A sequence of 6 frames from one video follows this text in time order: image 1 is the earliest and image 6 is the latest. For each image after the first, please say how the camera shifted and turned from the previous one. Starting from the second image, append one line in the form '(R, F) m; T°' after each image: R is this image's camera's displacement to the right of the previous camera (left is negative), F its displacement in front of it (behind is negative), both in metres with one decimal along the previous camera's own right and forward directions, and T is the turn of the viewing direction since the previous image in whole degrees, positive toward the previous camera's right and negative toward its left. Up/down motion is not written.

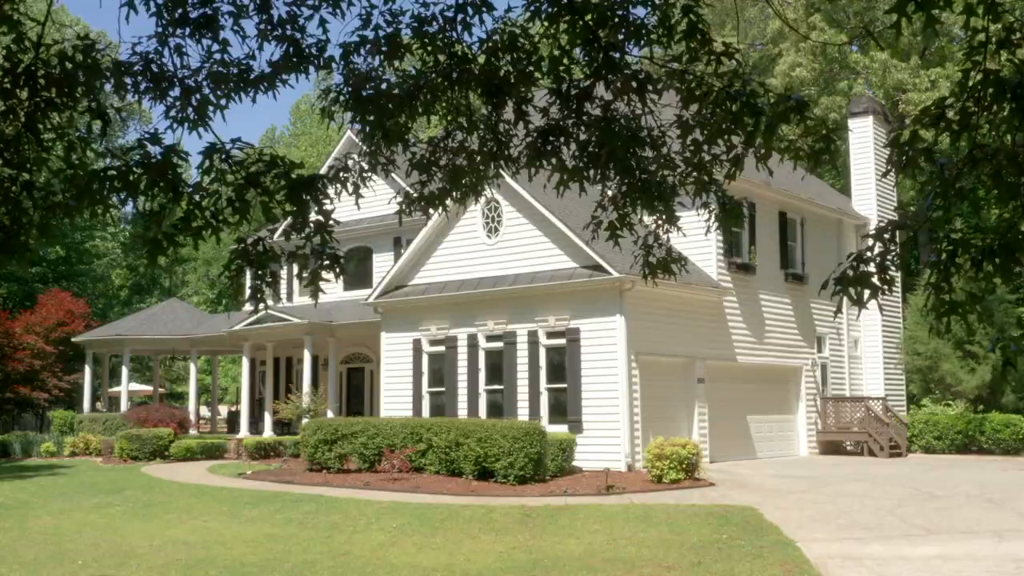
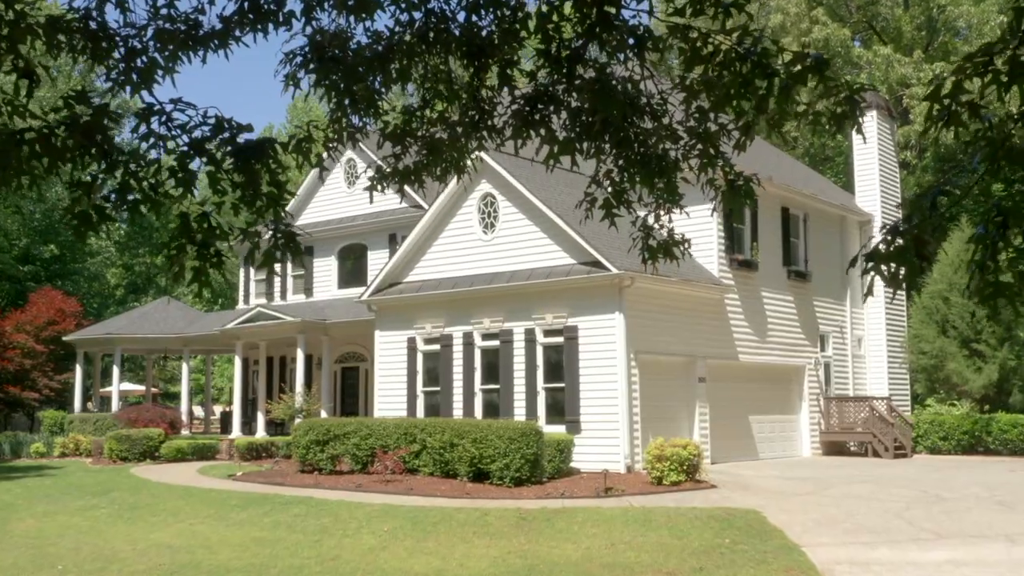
(+0.1, +0.5) m; 0°
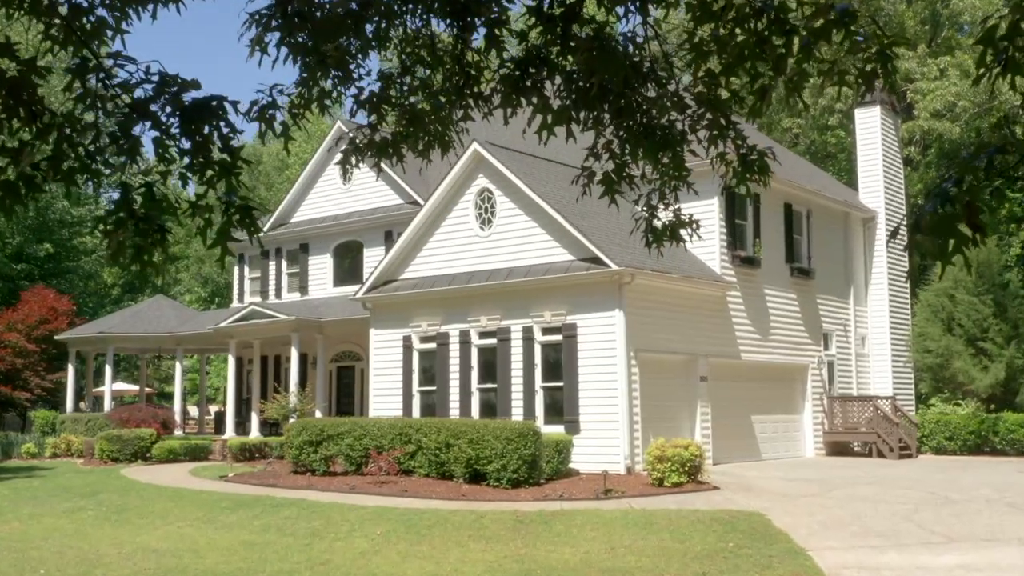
(0.0, +0.4) m; 0°
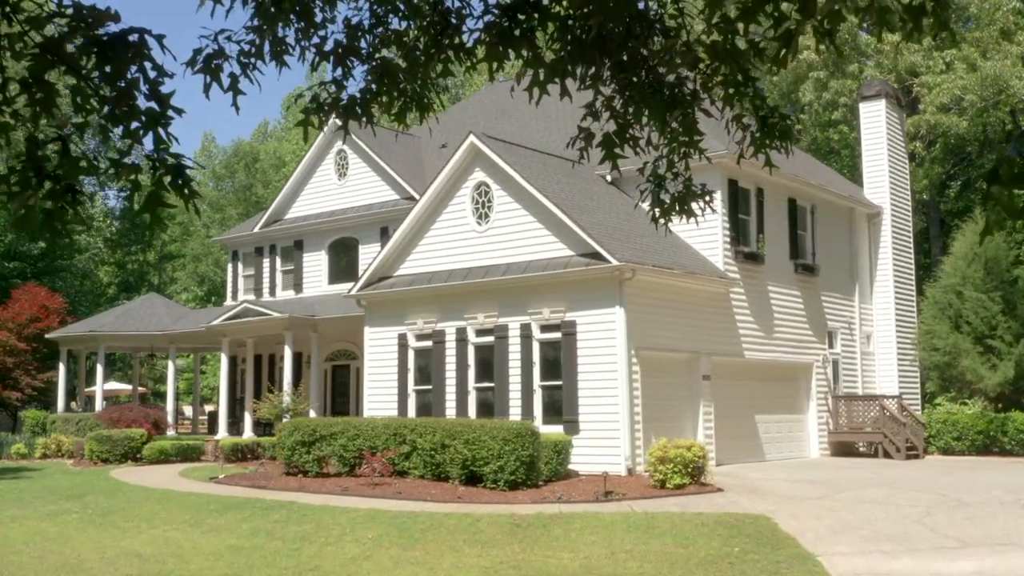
(0.0, +0.5) m; 0°
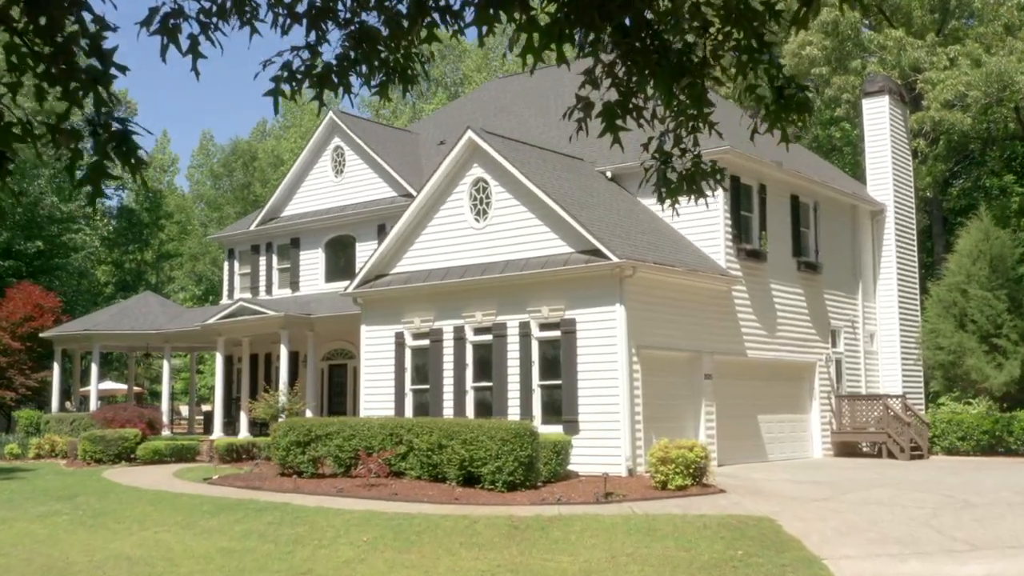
(0.0, +0.3) m; 0°
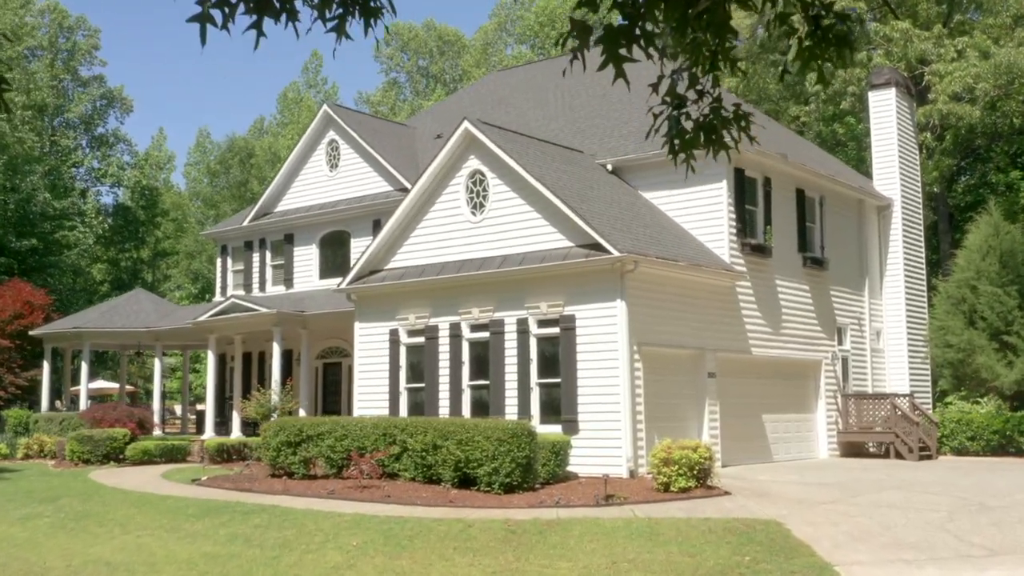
(0.0, +0.6) m; 0°
